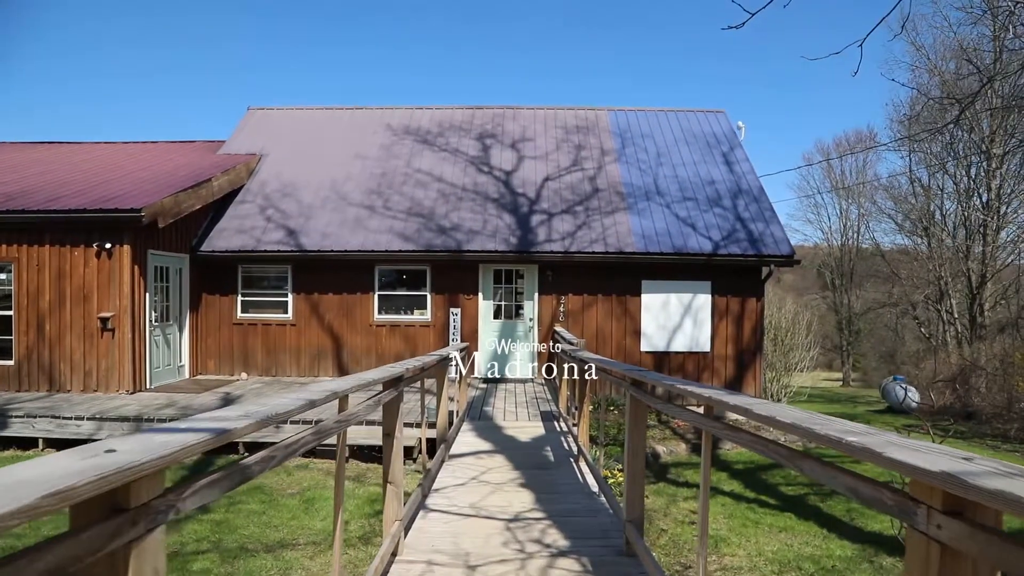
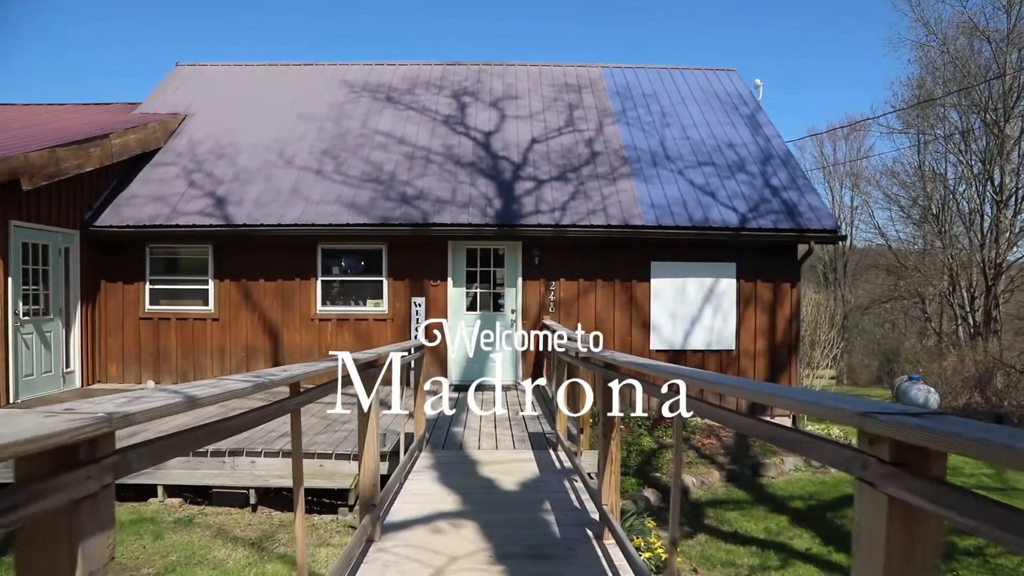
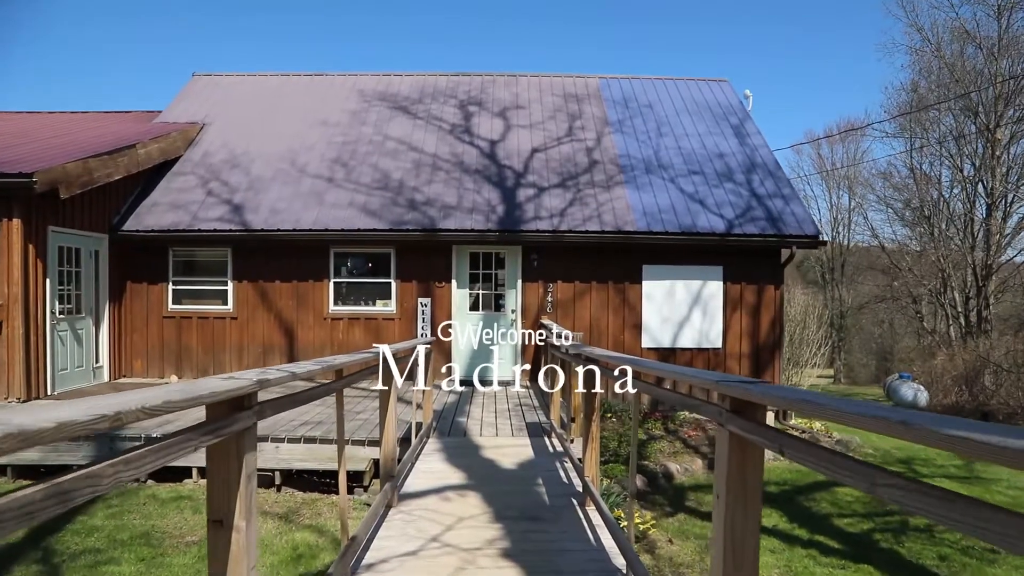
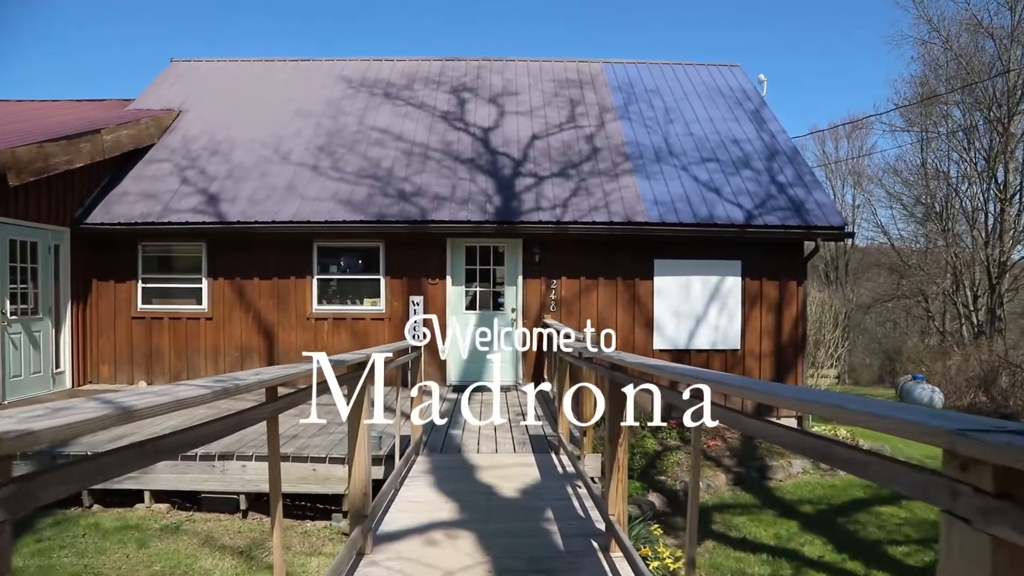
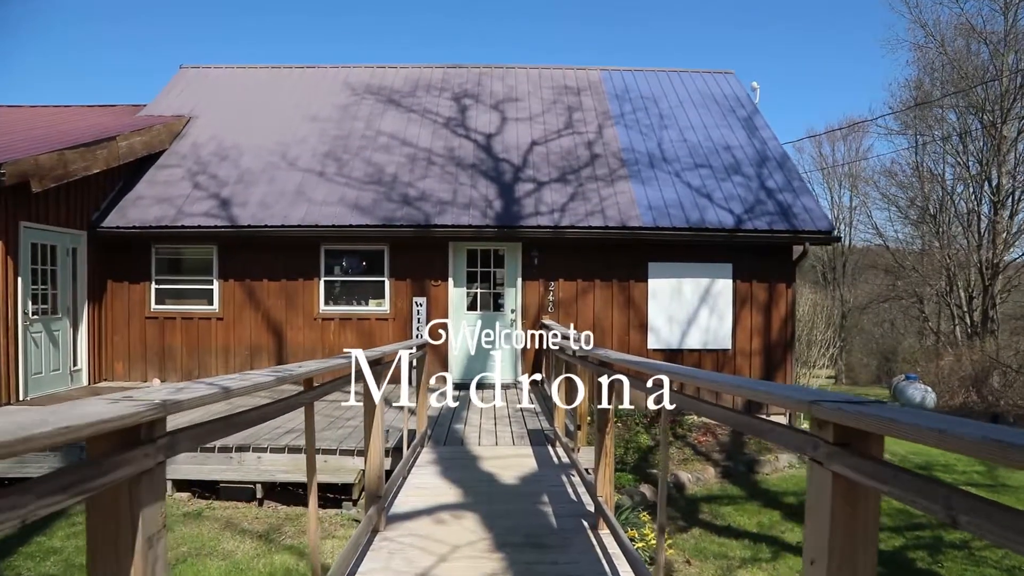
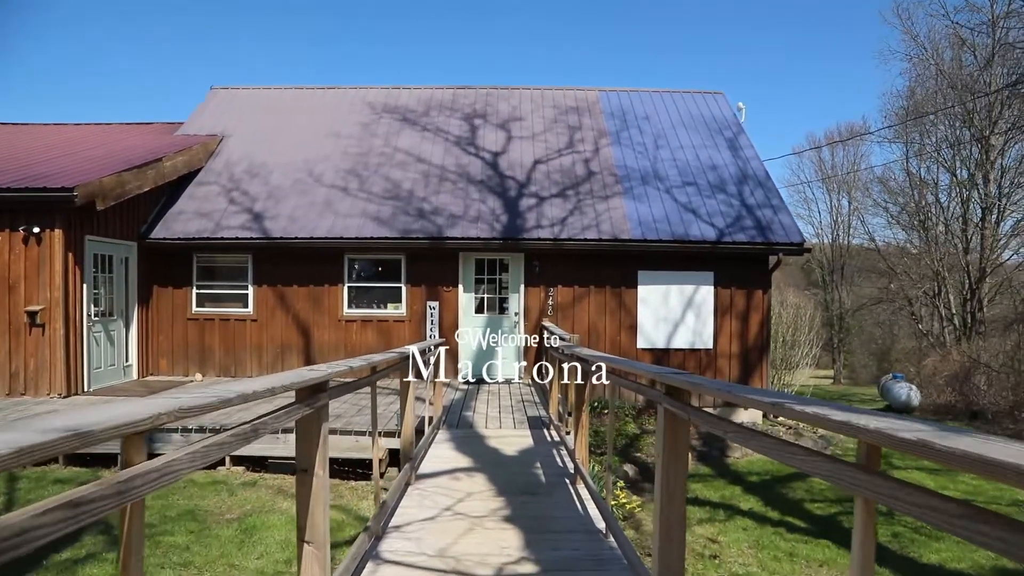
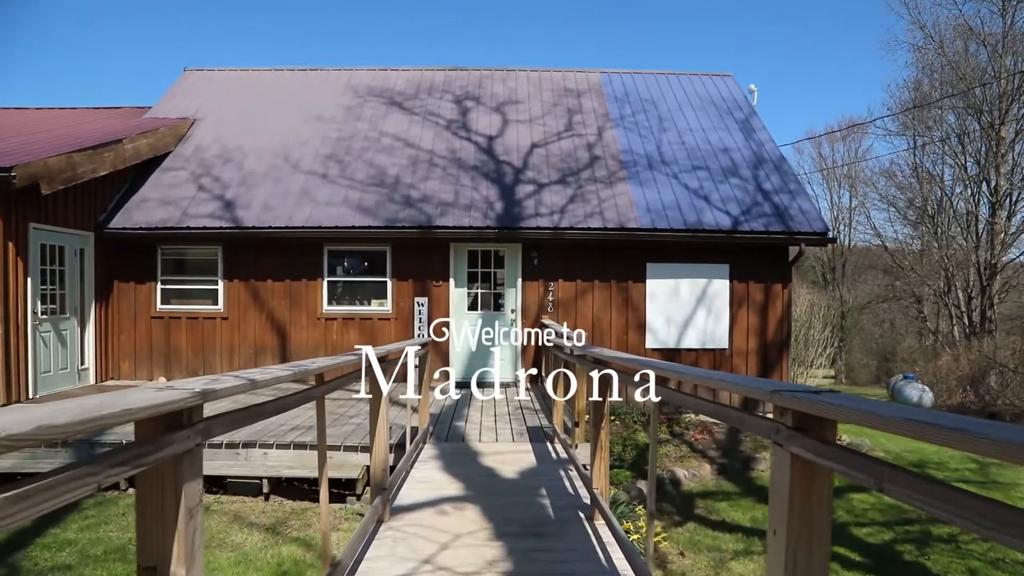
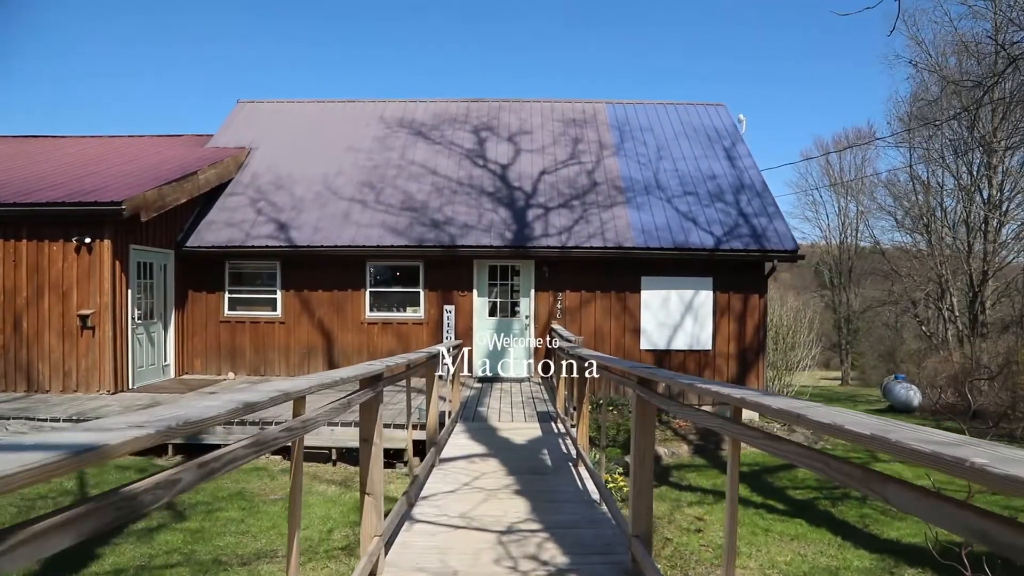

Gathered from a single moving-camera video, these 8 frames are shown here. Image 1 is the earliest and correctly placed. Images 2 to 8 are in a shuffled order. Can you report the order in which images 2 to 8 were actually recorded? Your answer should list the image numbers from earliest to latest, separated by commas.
8, 6, 3, 7, 5, 2, 4
